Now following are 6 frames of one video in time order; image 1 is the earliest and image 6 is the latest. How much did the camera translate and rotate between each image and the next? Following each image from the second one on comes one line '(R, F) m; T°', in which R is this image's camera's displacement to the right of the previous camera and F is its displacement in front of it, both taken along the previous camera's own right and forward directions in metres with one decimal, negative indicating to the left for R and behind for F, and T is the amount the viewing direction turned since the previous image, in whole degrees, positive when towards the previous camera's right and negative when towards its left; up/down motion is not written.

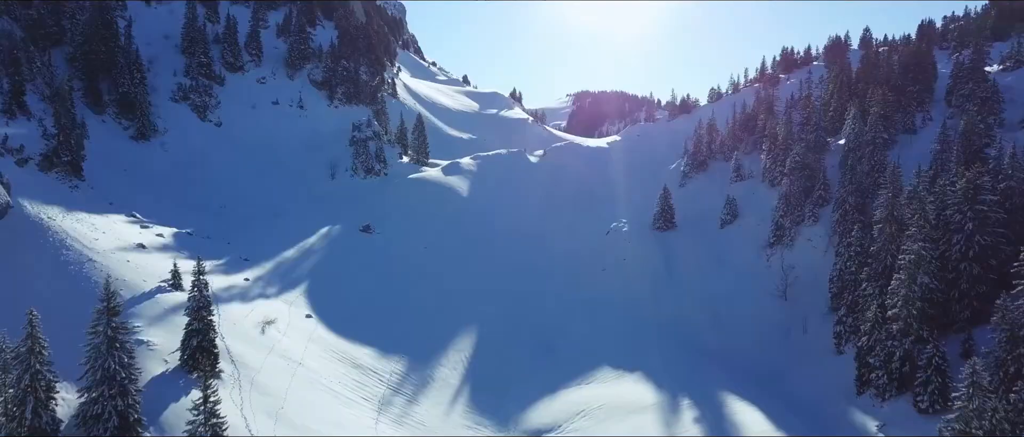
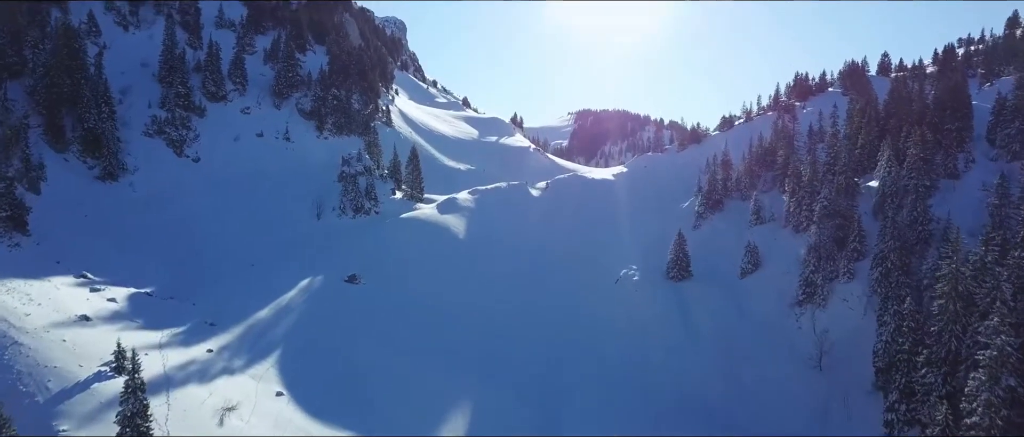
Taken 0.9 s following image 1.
(+0.1, +5.6) m; 0°
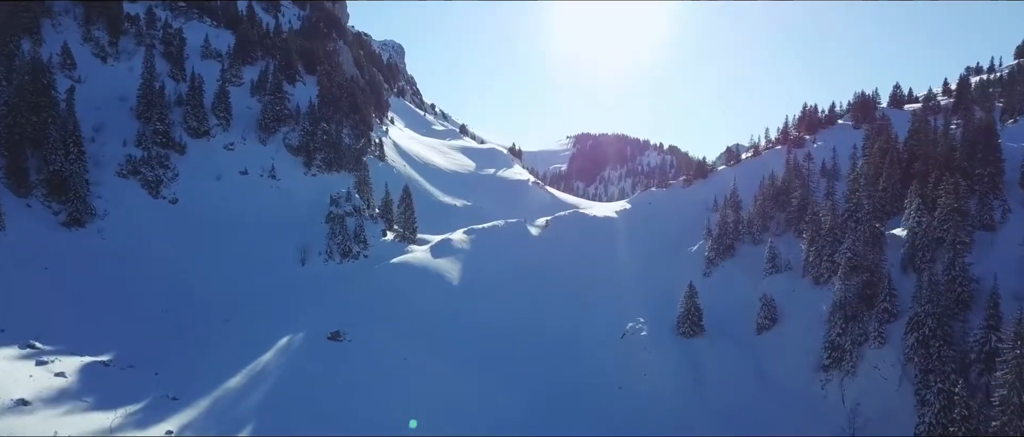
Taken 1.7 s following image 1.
(0.0, +4.3) m; 0°
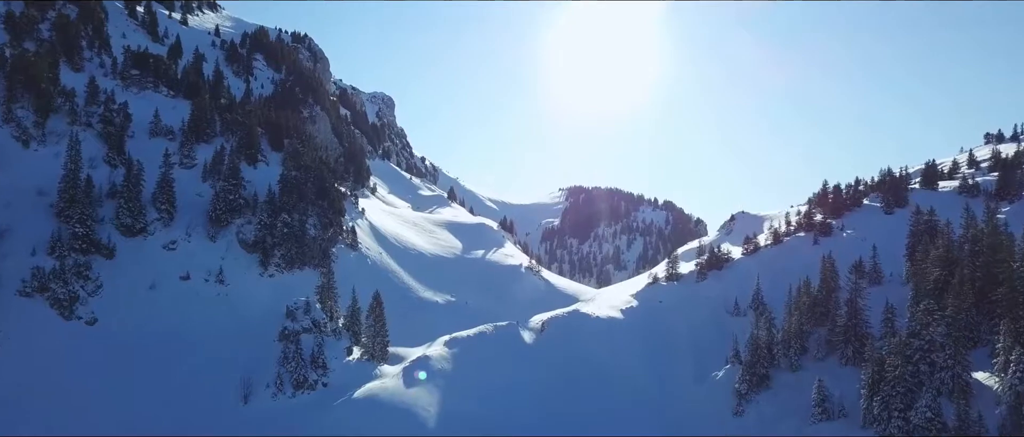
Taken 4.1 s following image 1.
(+0.1, +10.9) m; +1°
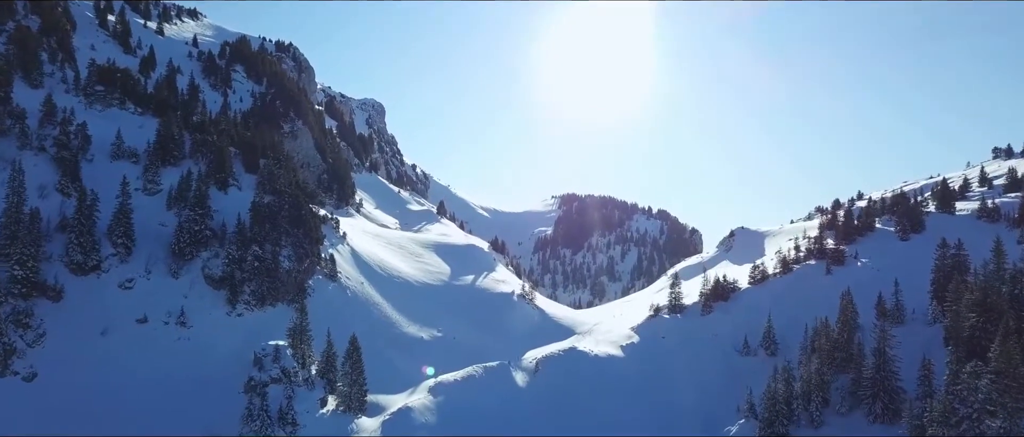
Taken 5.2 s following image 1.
(+0.1, +5.6) m; +1°
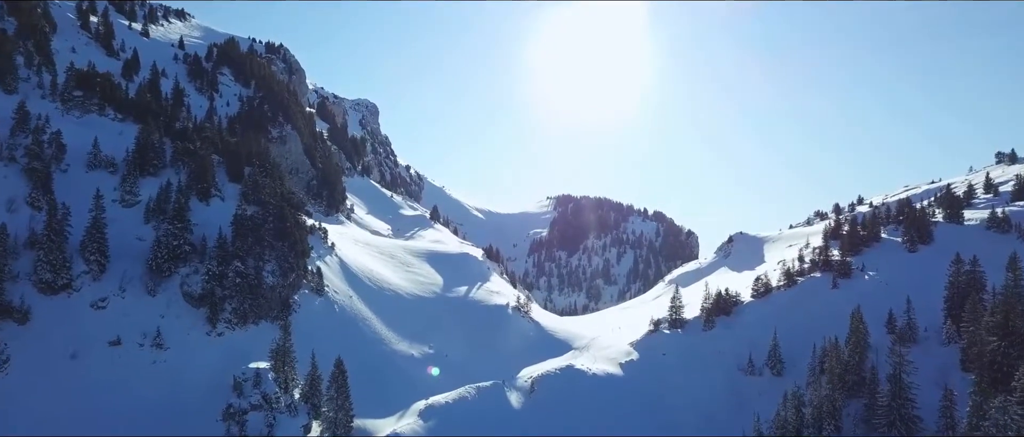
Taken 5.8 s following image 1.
(0.0, +2.9) m; 0°
